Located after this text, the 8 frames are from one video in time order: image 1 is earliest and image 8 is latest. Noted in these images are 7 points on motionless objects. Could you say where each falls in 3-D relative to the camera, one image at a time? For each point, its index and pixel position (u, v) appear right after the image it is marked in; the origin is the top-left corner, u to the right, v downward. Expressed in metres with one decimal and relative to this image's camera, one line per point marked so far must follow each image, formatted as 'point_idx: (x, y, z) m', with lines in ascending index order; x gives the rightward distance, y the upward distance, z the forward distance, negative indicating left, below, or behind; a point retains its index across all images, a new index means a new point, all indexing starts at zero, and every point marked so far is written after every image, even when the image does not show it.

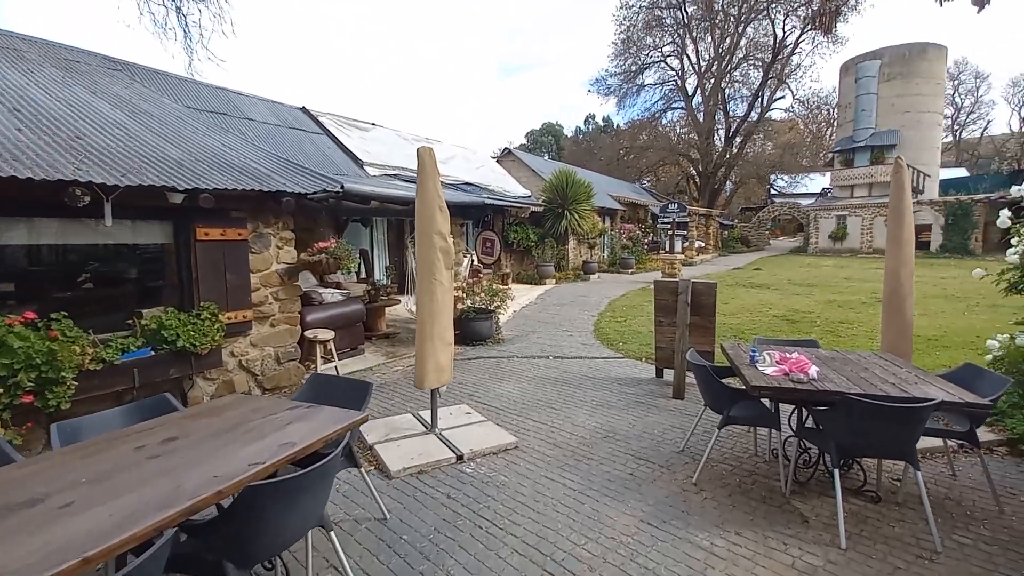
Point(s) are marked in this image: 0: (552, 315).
0: (+0.7, -0.5, +8.2) m
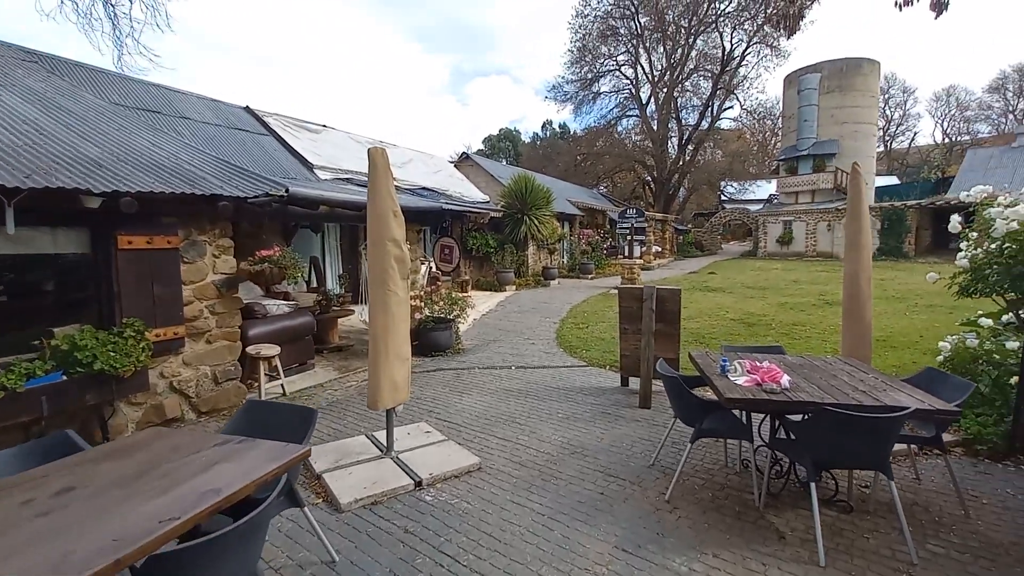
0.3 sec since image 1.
0: (0.0, -0.6, +8.0) m
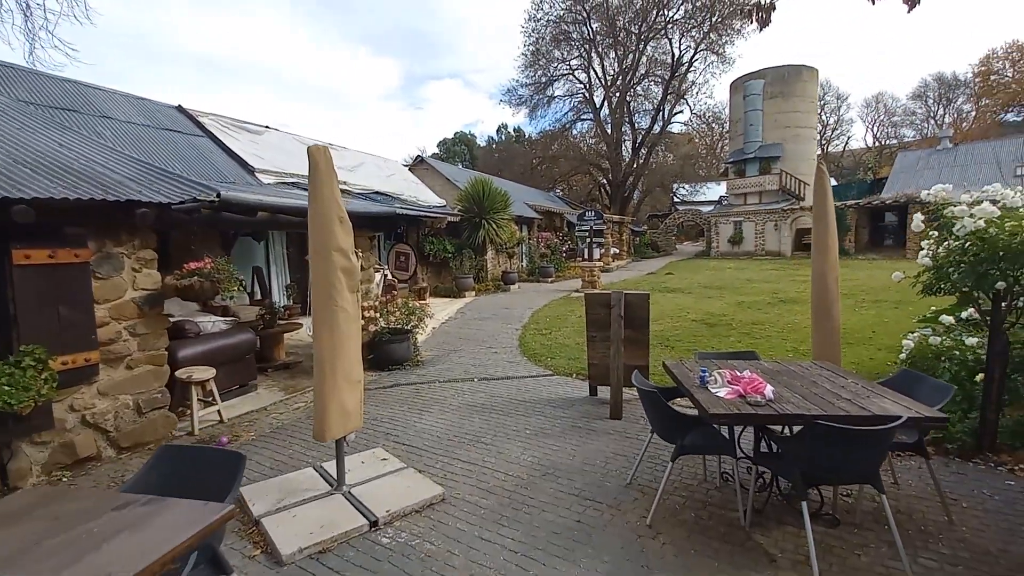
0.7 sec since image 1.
0: (-0.6, -0.7, +7.7) m
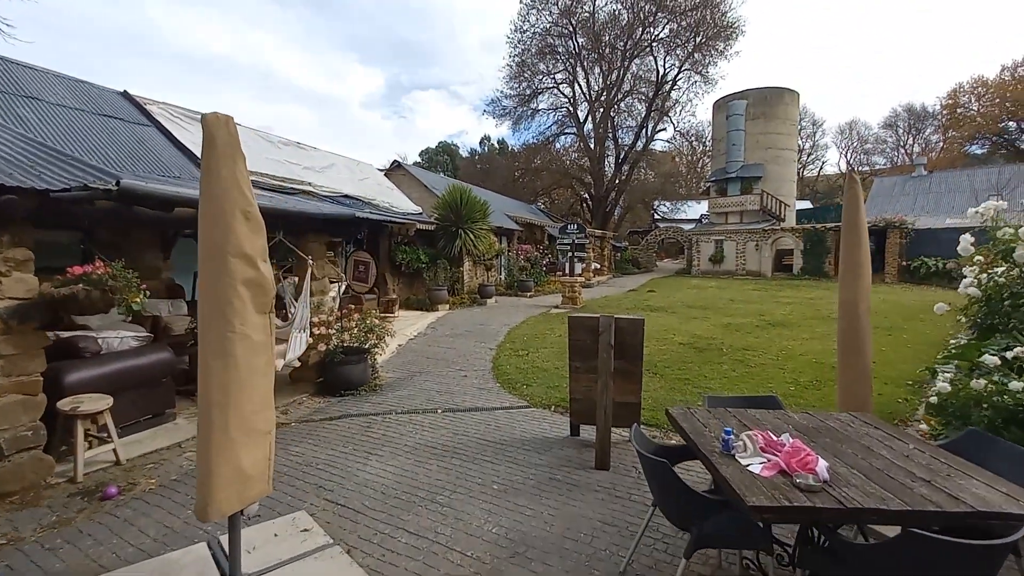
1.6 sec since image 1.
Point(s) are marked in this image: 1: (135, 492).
0: (-1.0, -0.9, +7.0) m
1: (-2.3, -1.3, +3.0) m
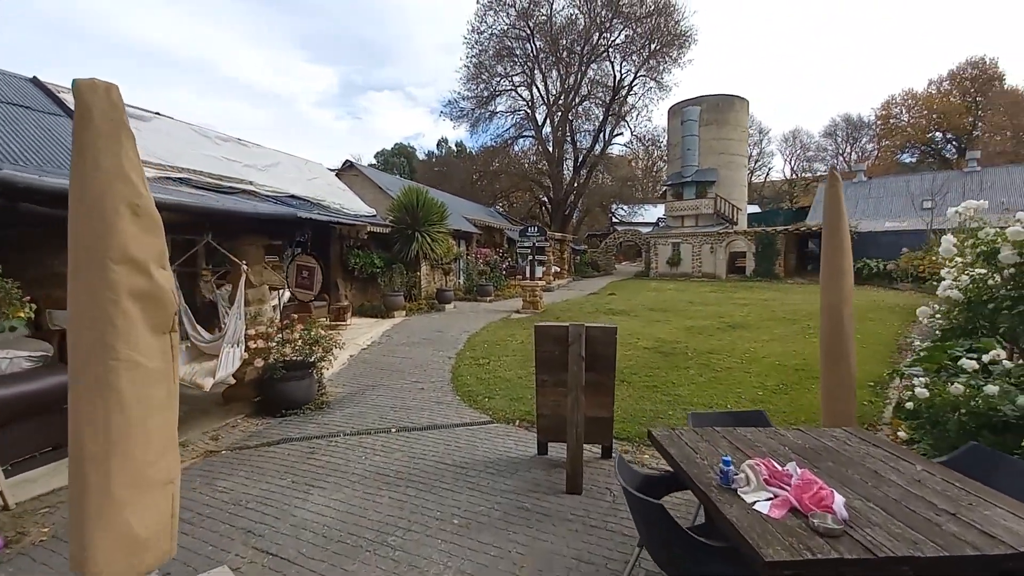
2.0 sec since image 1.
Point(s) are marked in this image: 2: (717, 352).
0: (-1.5, -1.0, +6.6) m
1: (-2.5, -1.3, +2.5) m
2: (+2.9, -0.9, +6.9) m
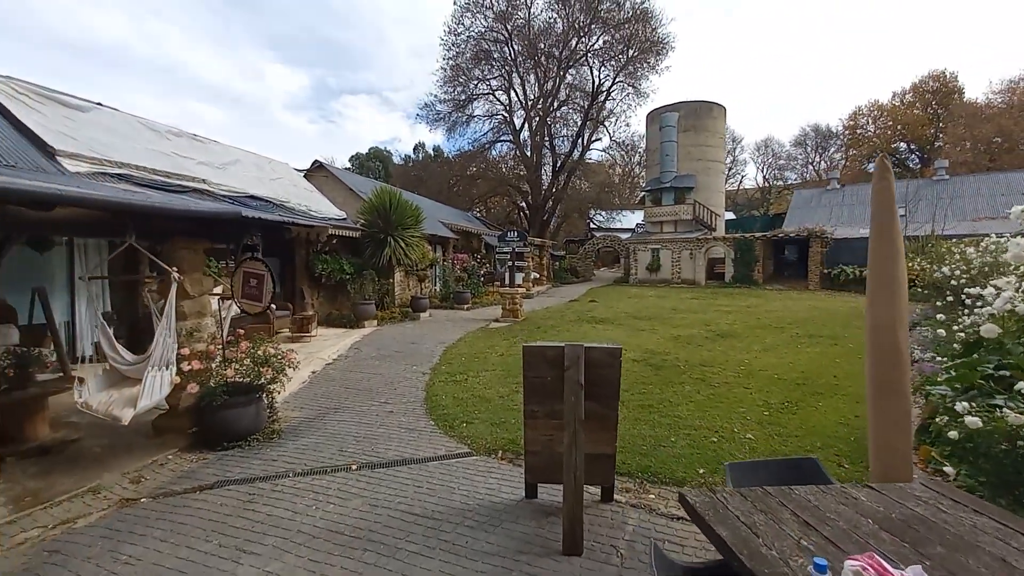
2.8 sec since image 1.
0: (-1.8, -1.1, +5.9) m
1: (-2.6, -1.4, +1.8) m
2: (+2.6, -1.0, +6.5) m
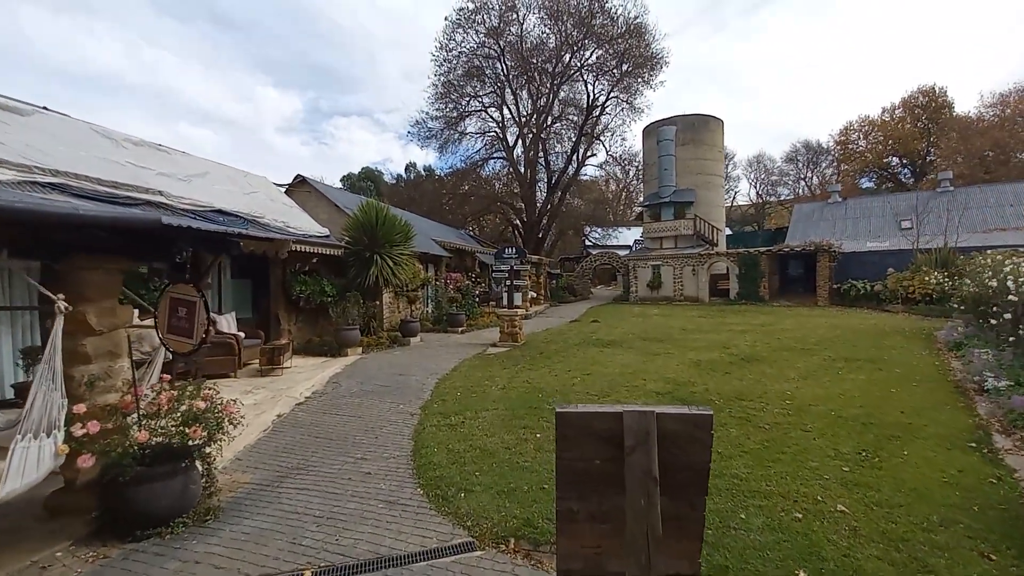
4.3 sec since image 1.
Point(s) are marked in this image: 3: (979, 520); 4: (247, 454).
0: (-1.7, -1.3, +4.9) m
1: (-2.5, -1.5, +0.8) m
2: (+2.7, -1.2, +5.6) m
3: (+2.7, -1.3, +2.8) m
4: (-2.2, -1.4, +4.1) m
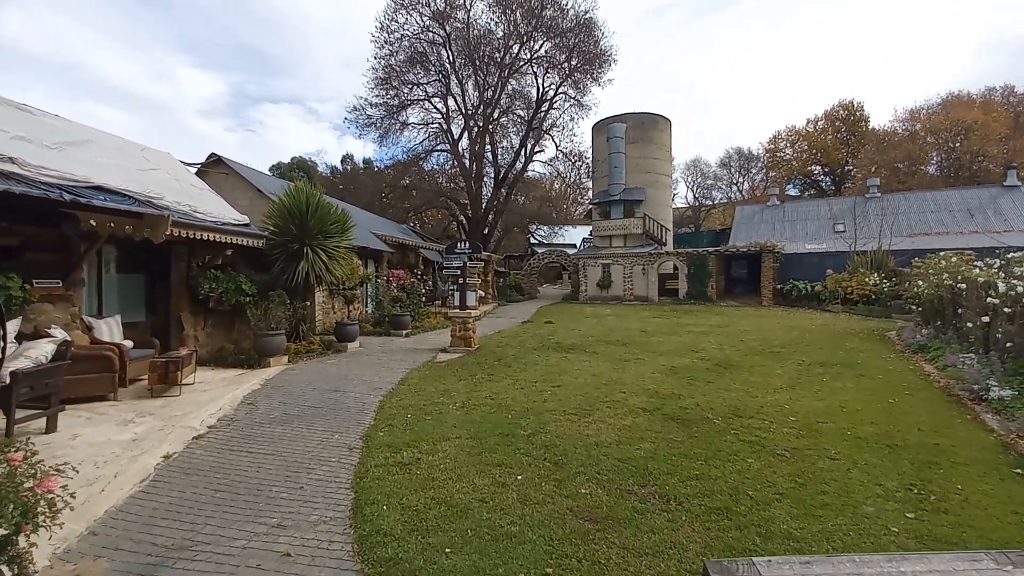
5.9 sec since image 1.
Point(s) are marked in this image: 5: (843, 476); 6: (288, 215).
0: (-1.9, -1.3, +3.8) m
1: (-2.2, -1.5, -0.5) m
2: (+2.3, -1.3, +4.9) m
3: (+2.7, -1.4, +2.2) m
4: (-2.3, -1.3, +2.8) m
5: (+2.3, -1.3, +3.5) m
6: (-3.7, +1.2, +8.1) m
